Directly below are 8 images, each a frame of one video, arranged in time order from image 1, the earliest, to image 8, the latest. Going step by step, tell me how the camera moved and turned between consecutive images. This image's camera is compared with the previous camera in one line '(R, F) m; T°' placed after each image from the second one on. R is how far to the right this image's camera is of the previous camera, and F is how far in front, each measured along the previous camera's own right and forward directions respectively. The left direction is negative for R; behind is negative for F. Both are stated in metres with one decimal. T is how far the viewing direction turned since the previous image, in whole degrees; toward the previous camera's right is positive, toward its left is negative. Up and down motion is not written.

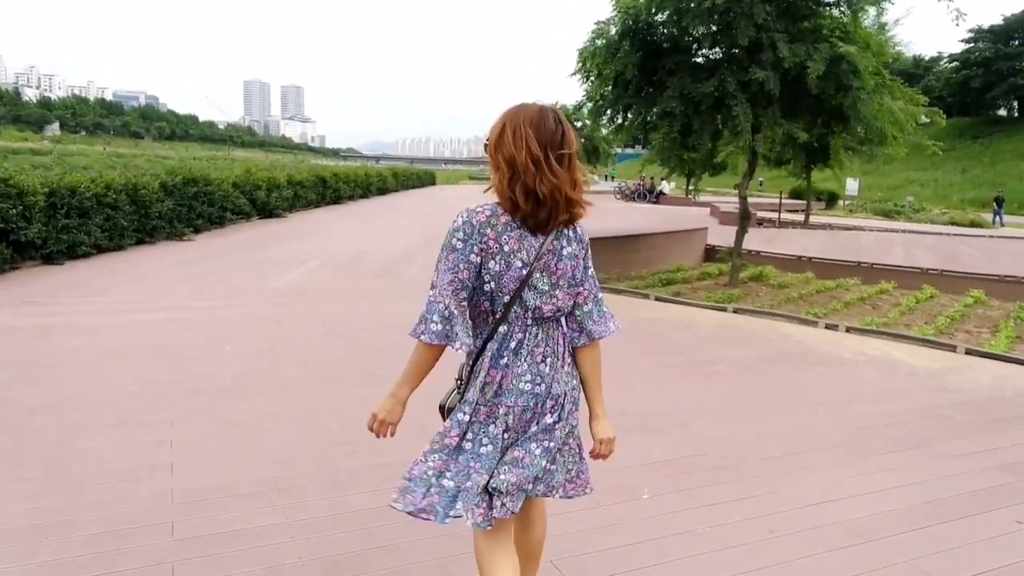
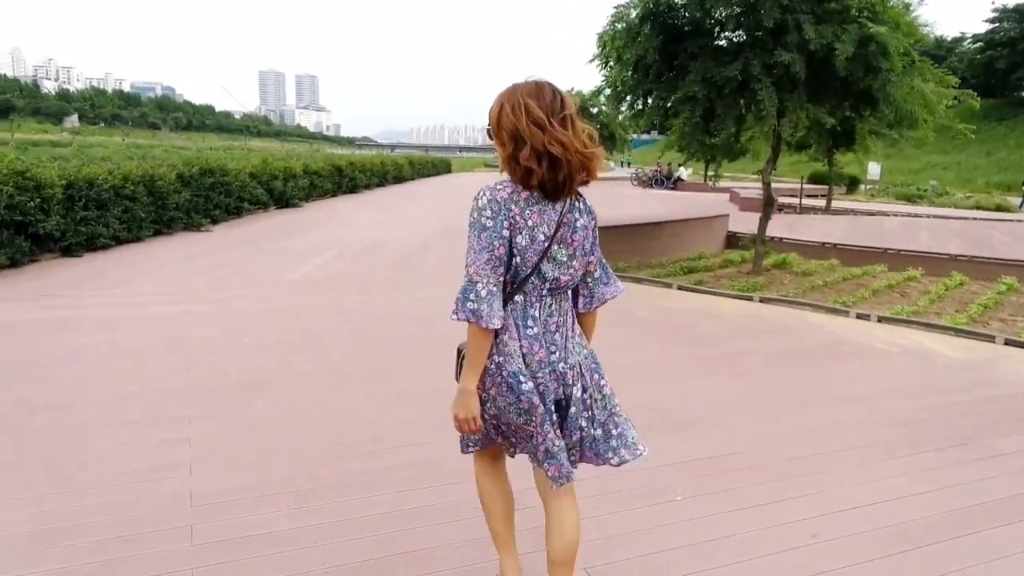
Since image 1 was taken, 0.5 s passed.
(0.0, +0.1) m; -1°
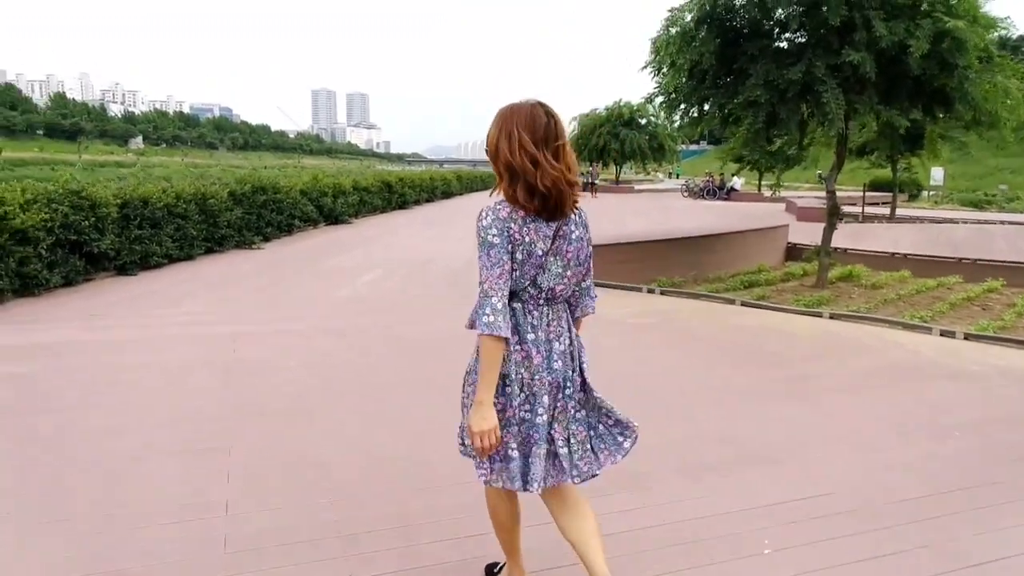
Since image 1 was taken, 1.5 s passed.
(0.0, +0.3) m; -4°
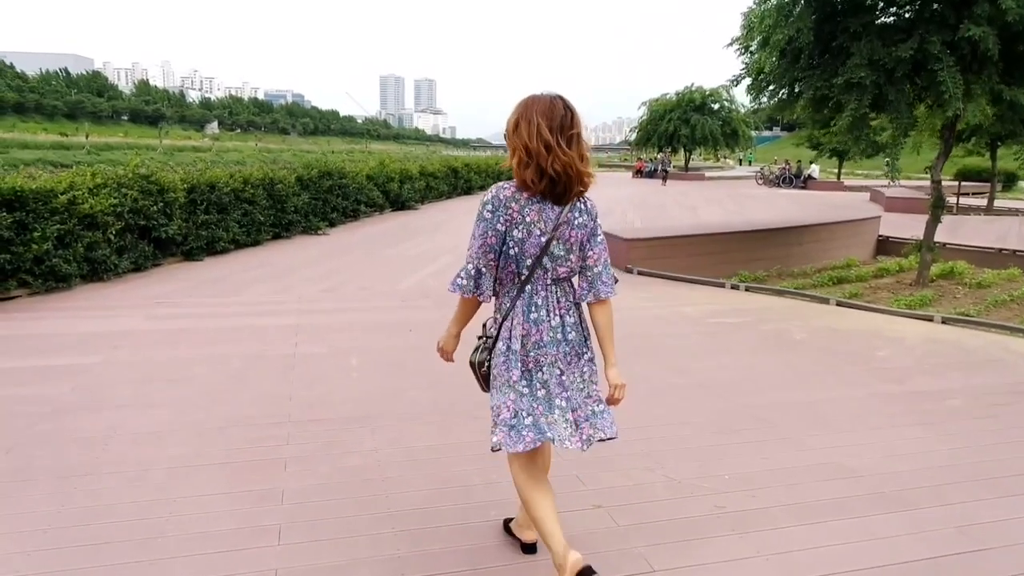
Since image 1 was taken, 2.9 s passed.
(-0.1, +0.4) m; -5°
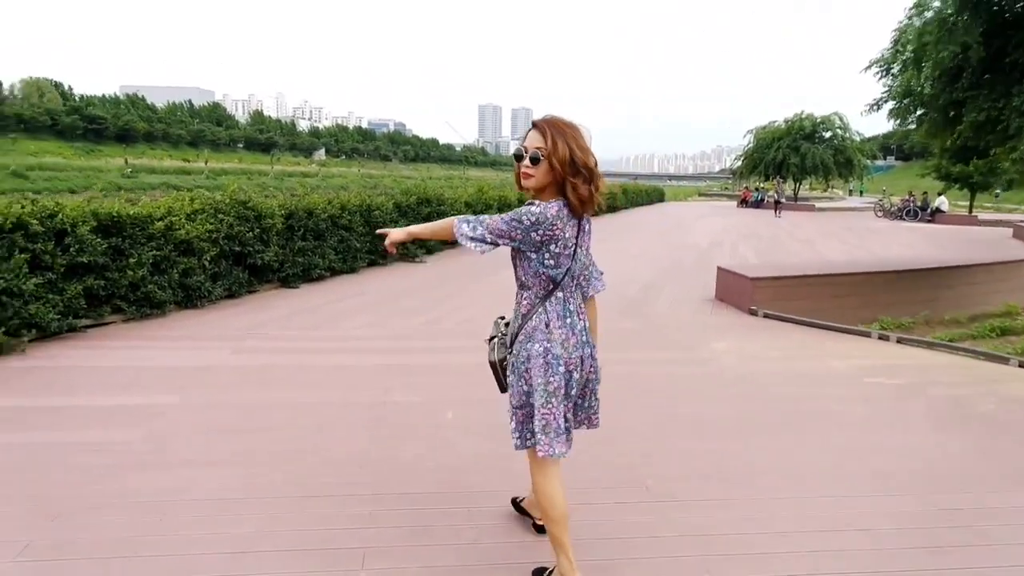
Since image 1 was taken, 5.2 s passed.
(-0.2, +0.6) m; -7°
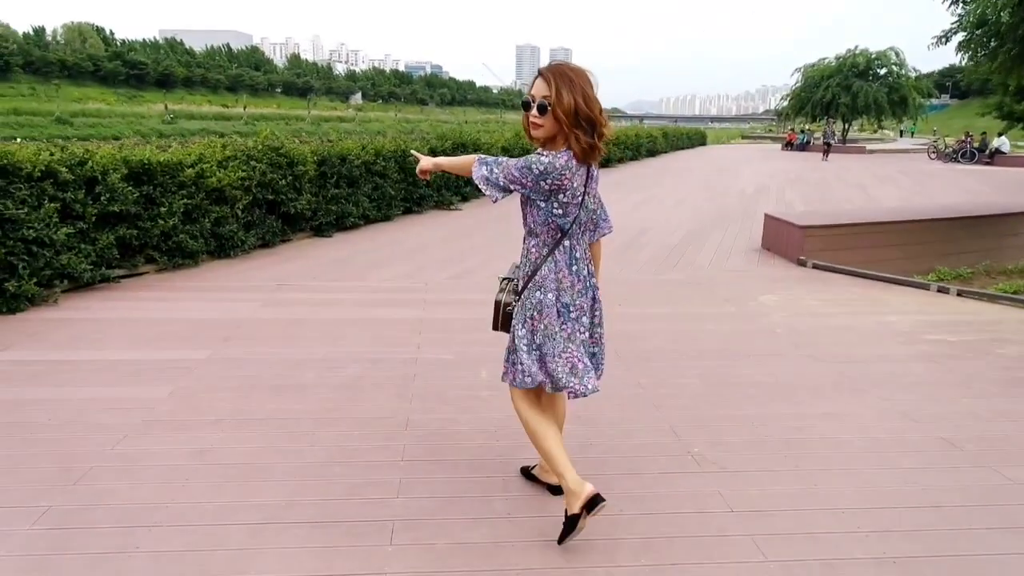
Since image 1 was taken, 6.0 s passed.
(0.0, +0.2) m; -3°
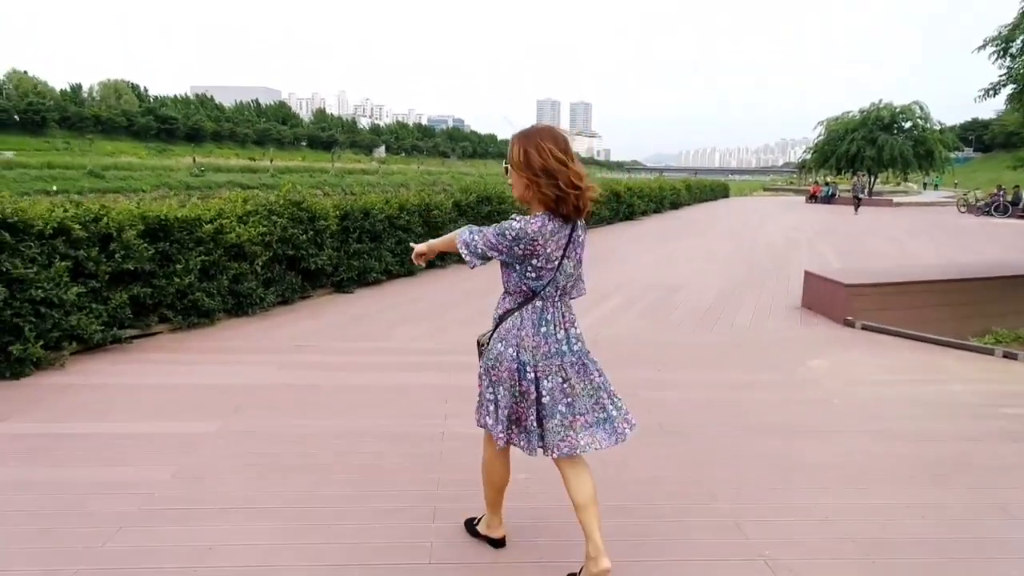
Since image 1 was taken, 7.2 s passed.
(-0.1, +0.3) m; -2°
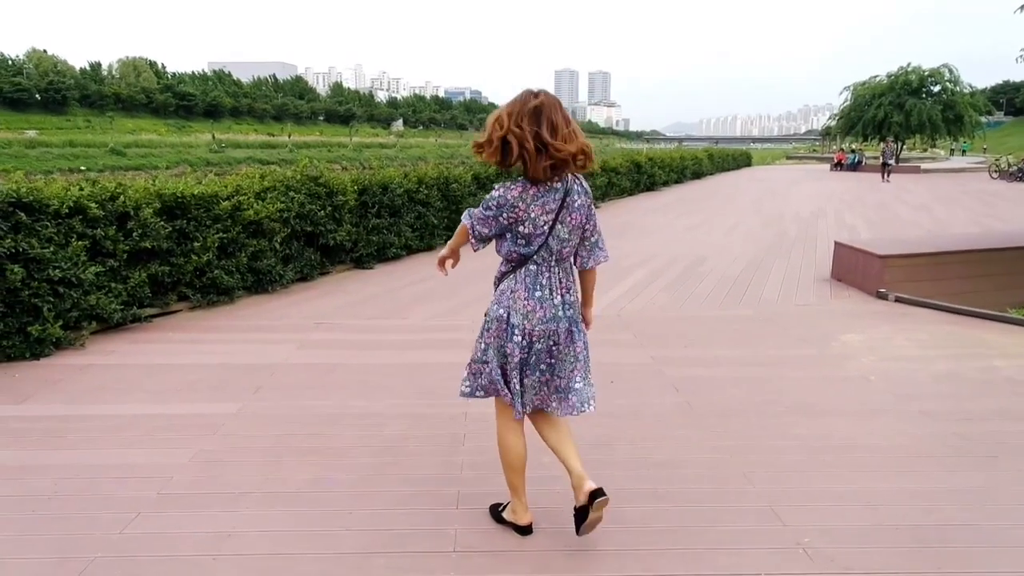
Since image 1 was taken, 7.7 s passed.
(0.0, +0.1) m; -2°
